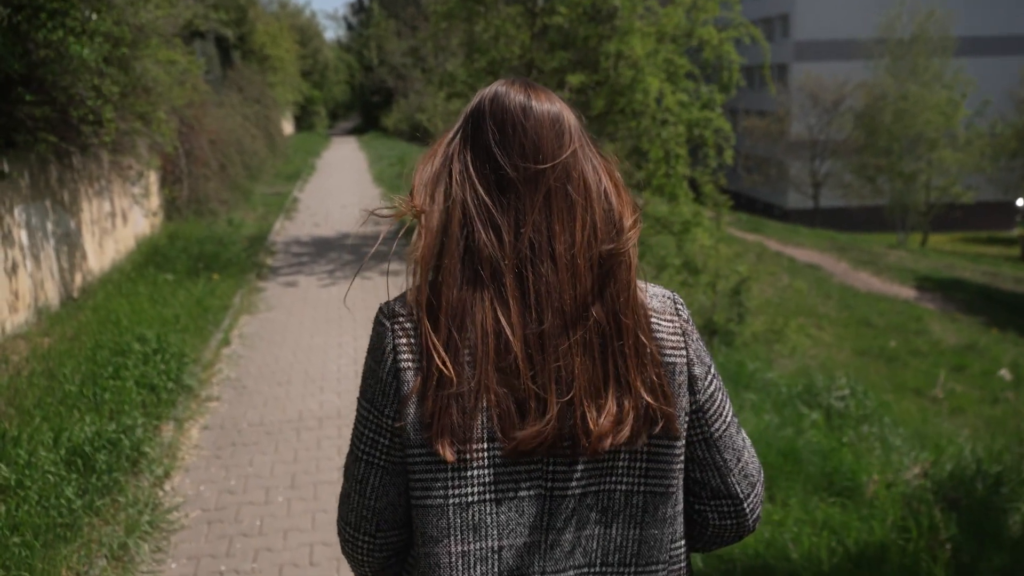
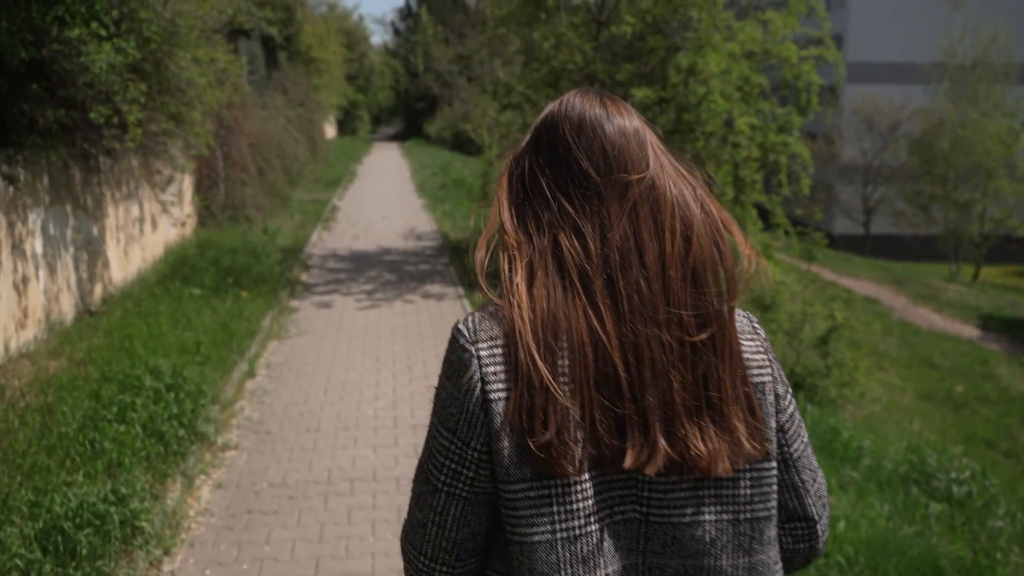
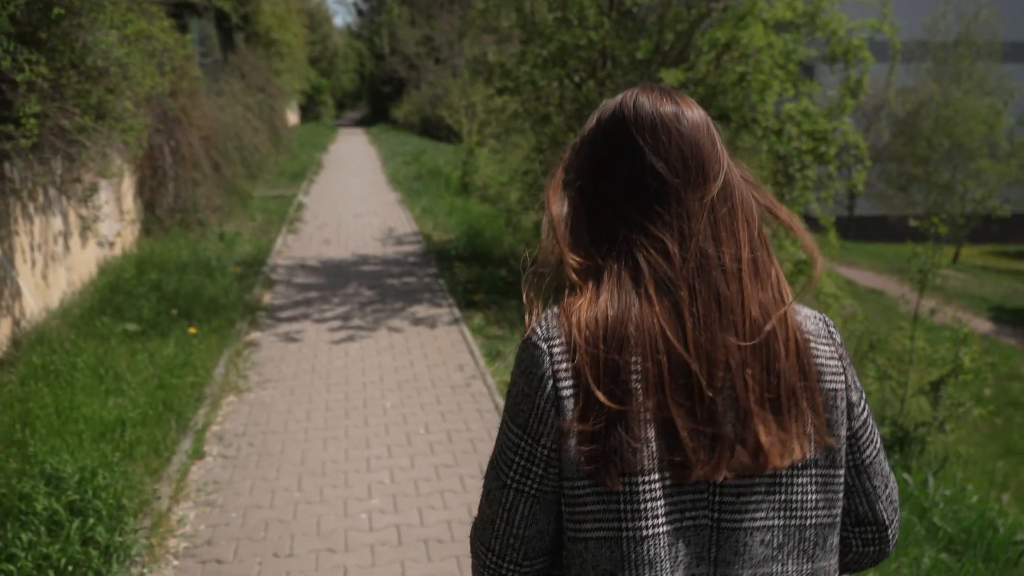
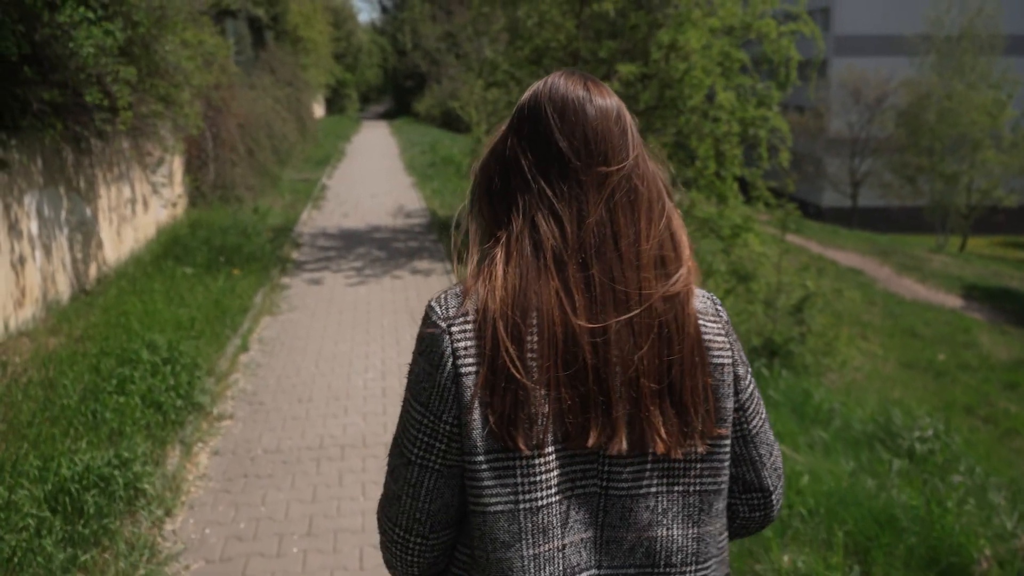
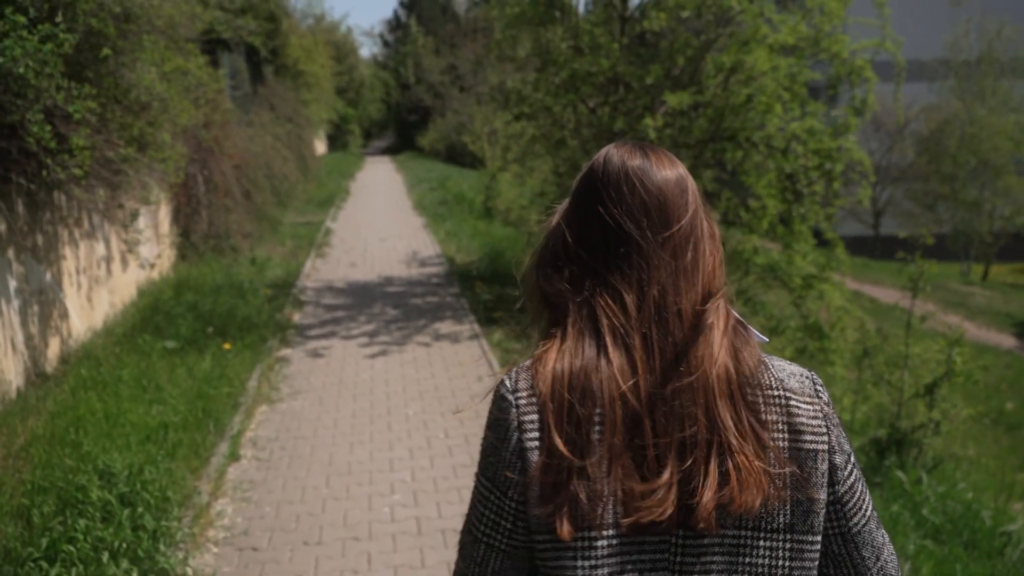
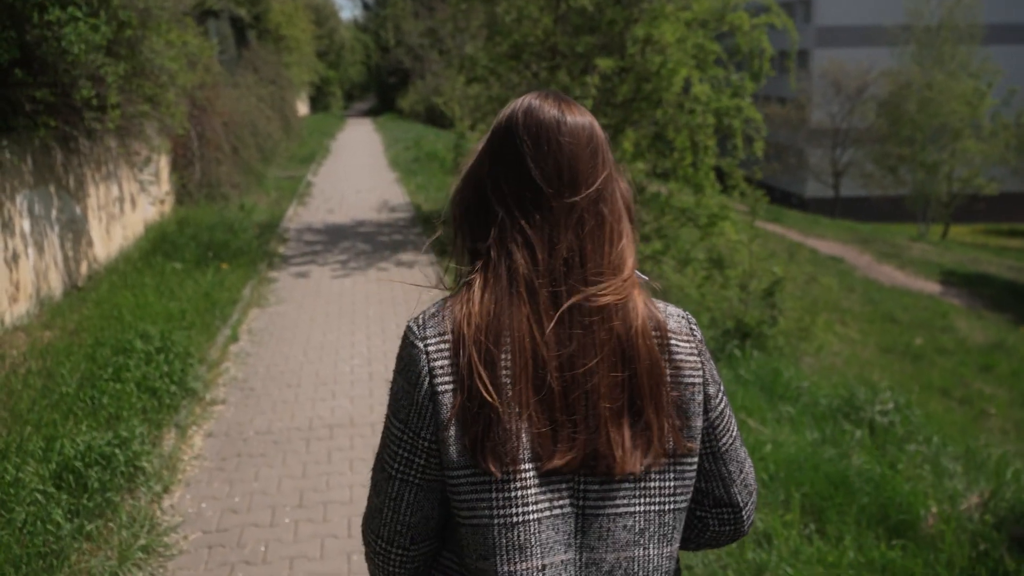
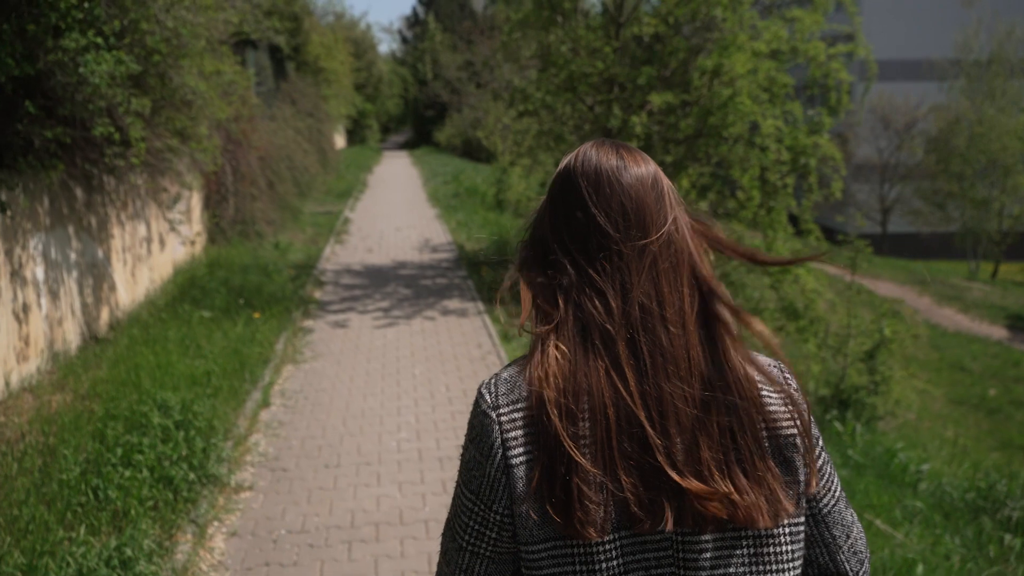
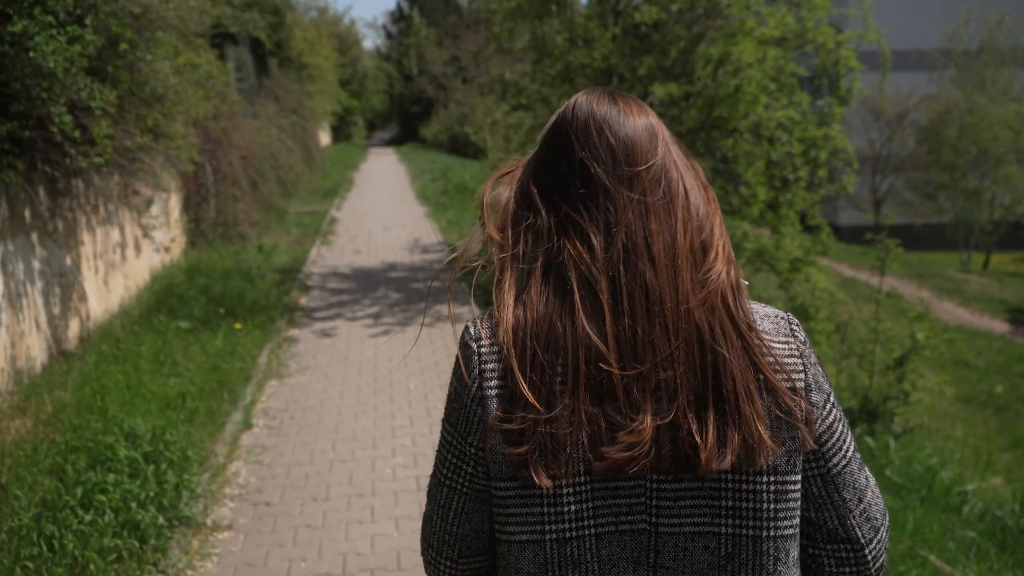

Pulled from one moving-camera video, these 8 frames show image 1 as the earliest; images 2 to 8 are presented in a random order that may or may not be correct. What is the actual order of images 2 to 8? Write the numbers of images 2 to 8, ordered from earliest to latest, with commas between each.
6, 4, 2, 7, 8, 5, 3
